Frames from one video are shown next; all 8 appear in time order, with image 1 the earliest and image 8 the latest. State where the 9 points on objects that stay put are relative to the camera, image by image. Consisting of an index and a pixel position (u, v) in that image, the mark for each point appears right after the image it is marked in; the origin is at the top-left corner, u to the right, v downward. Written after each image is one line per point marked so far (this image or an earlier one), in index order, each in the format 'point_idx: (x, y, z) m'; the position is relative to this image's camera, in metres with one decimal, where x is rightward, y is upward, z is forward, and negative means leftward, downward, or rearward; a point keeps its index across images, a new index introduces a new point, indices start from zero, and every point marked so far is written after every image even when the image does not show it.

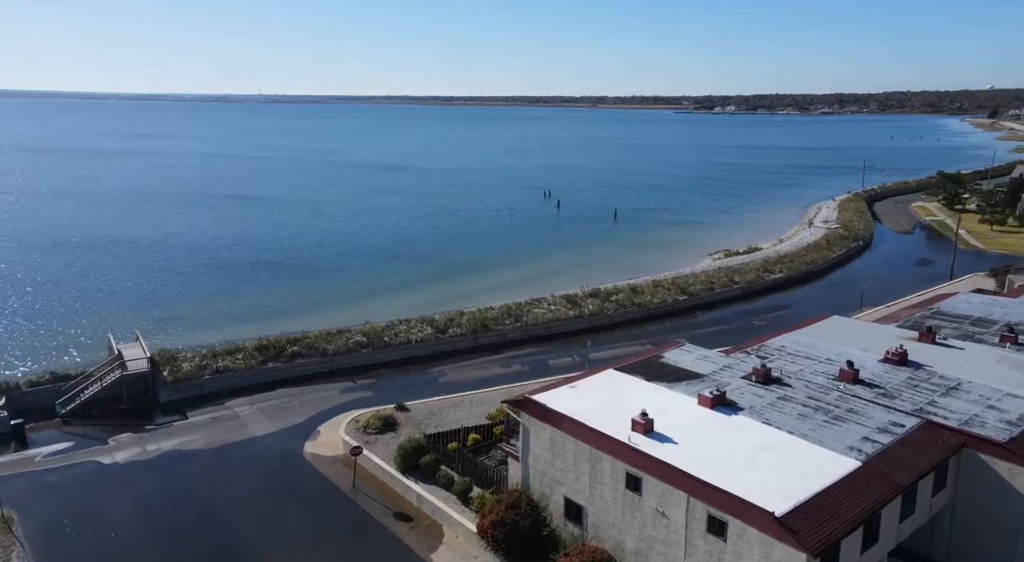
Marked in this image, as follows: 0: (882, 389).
0: (+7.1, -2.1, +14.6) m
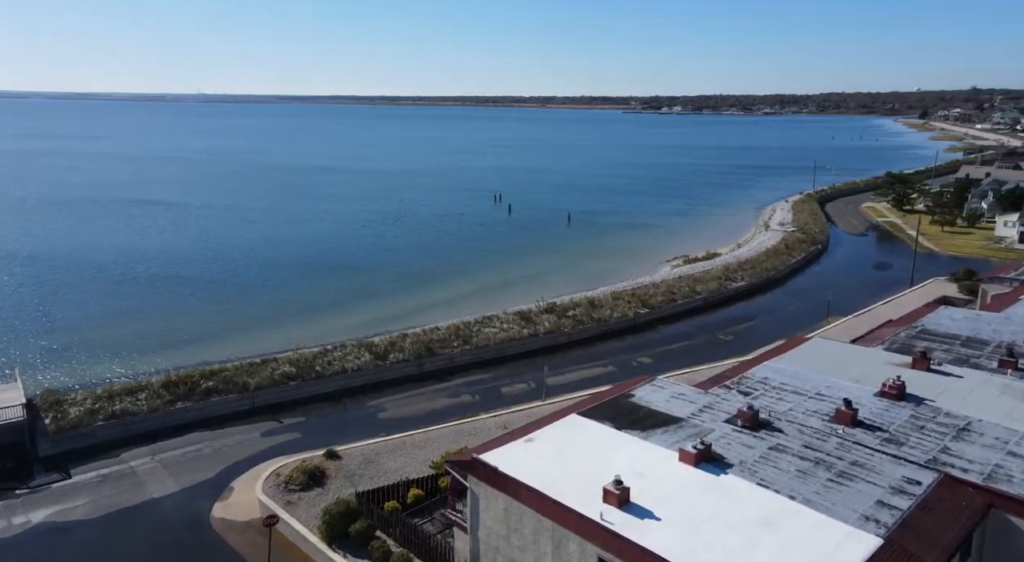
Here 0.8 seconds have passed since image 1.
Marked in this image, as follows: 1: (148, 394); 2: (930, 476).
0: (+6.2, -2.5, +12.7) m
1: (-8.4, -2.6, +17.6) m
2: (+6.2, -2.9, +11.2) m
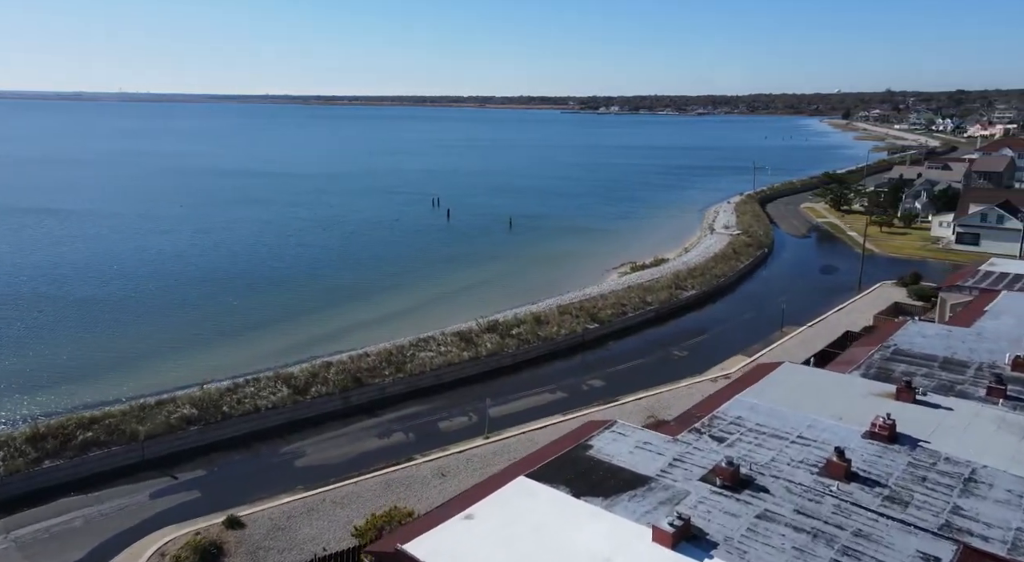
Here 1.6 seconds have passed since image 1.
0: (+5.3, -3.0, +10.8) m
1: (-9.6, -3.2, +14.6) m
2: (+5.4, -3.3, +9.4) m
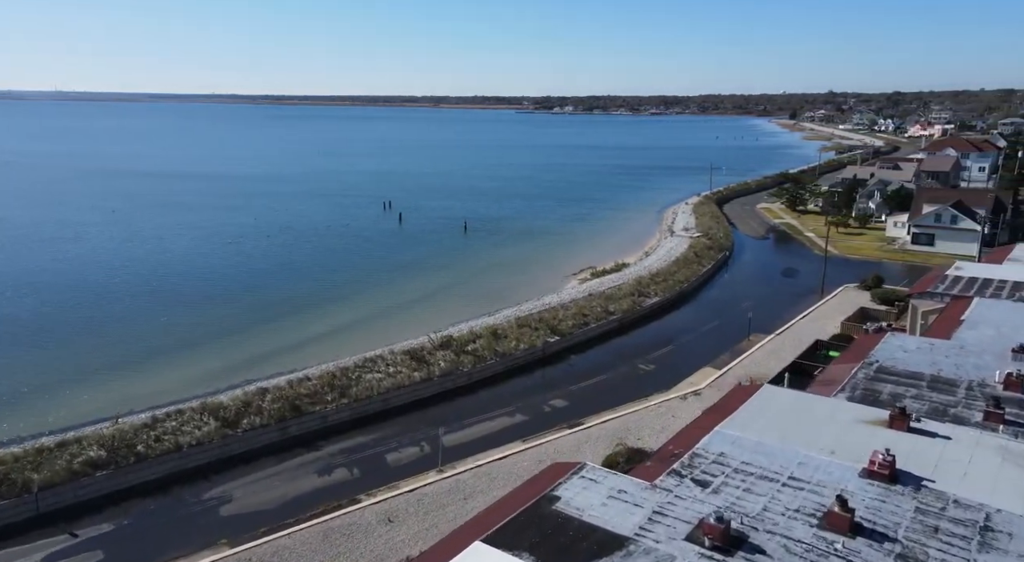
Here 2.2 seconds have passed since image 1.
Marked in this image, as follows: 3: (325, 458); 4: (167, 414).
0: (+4.8, -3.3, +9.5) m
1: (-10.3, -3.7, +12.4) m
2: (+4.9, -3.6, +8.0) m
3: (-4.1, -3.9, +16.8) m
4: (-7.7, -3.0, +17.0) m
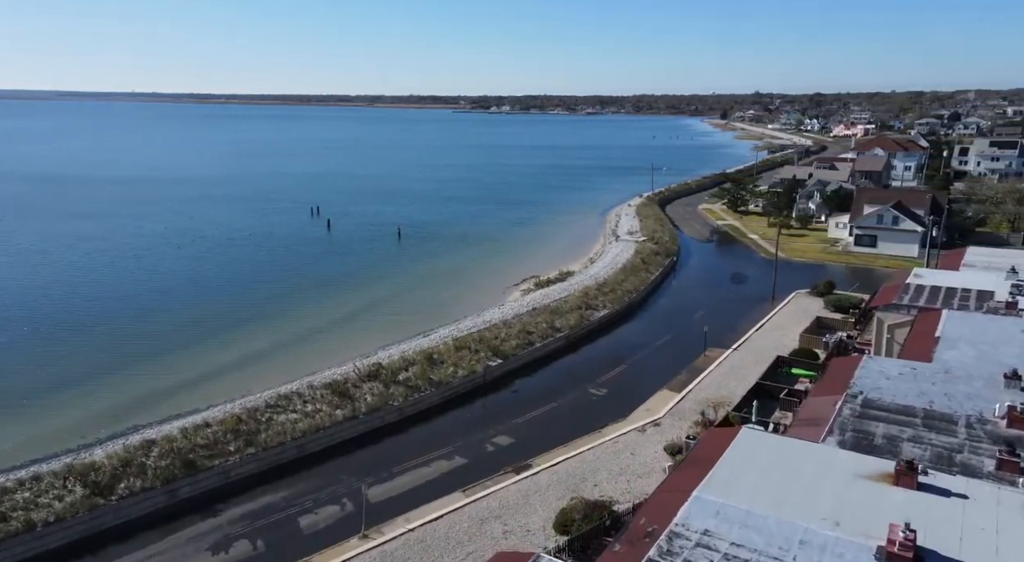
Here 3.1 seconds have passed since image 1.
0: (+4.1, -3.7, +7.3) m
1: (-11.1, -4.4, +9.0) m
2: (+4.4, -4.1, +5.9) m
3: (-5.3, -4.5, +13.9) m
4: (-8.9, -3.6, +13.9) m
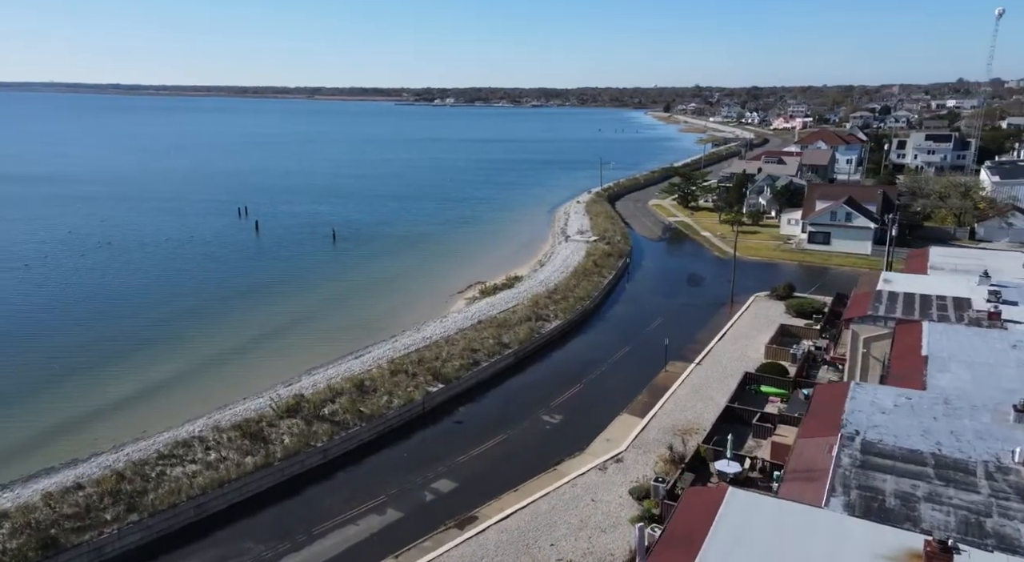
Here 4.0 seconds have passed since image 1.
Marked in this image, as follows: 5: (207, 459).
0: (+3.7, -4.2, +5.1) m
1: (-11.7, -5.1, +5.7) m
2: (+4.1, -4.5, +3.7) m
3: (-6.2, -5.0, +11.1) m
4: (-9.7, -4.2, +10.8) m
5: (-6.2, -3.5, +15.4) m
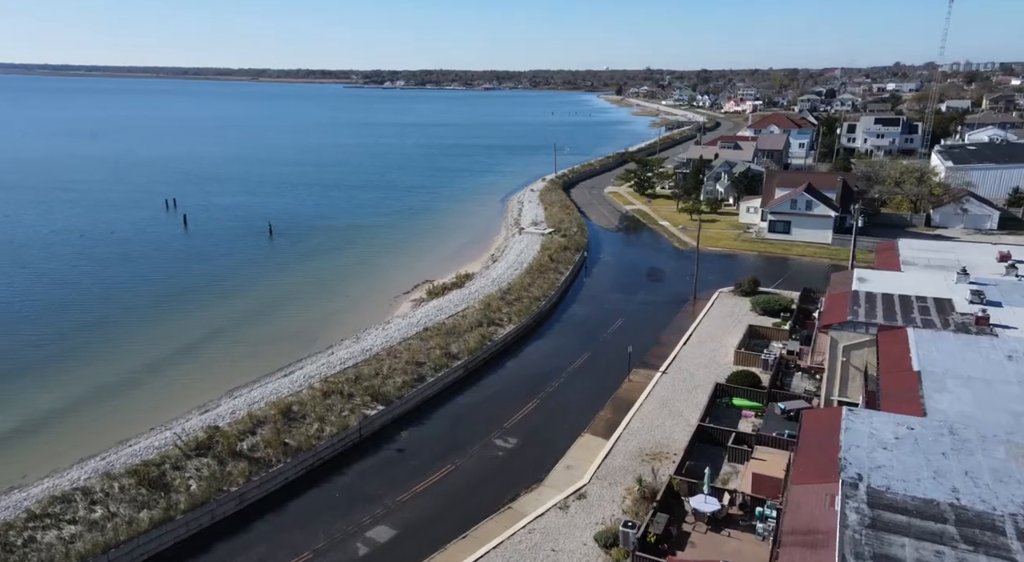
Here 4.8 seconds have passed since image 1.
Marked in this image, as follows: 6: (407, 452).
0: (+3.4, -4.7, +3.1) m
1: (-12.0, -5.7, +2.9) m
2: (+3.8, -5.0, +1.8) m
3: (-6.8, -5.5, +8.6) m
4: (-10.4, -4.7, +8.0) m
5: (-7.1, -3.9, +12.8) m
6: (-2.4, -3.8, +17.3) m
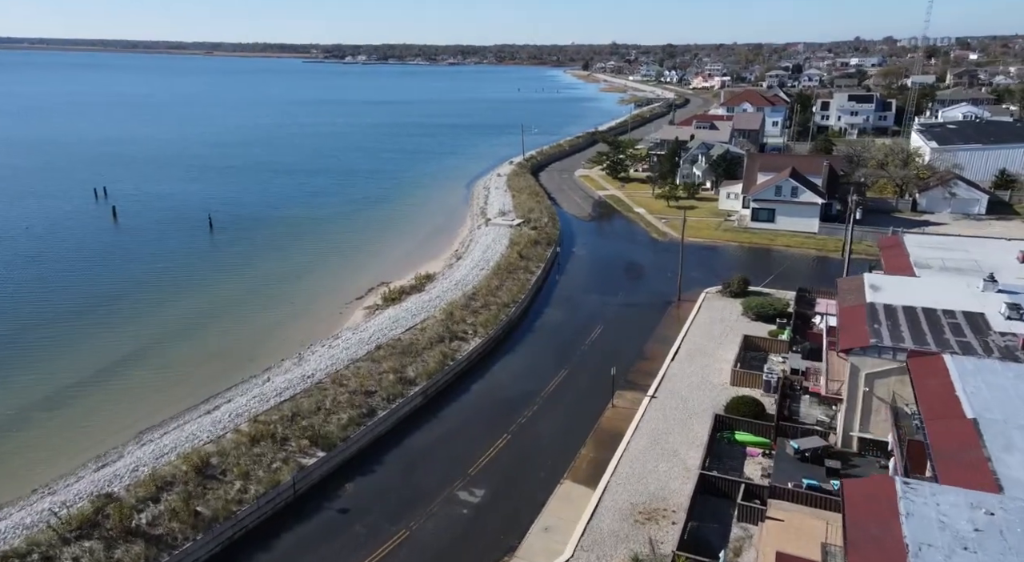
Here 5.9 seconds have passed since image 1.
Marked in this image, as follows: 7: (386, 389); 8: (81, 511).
0: (+3.4, -5.5, +0.3) m
1: (-12.0, -6.7, -0.5) m
2: (+3.9, -5.9, -1.0) m
3: (-7.0, -6.3, +5.3) m
4: (-10.6, -5.5, +4.6) m
5: (-7.5, -4.6, +9.5) m
6: (-3.0, -4.3, +14.1) m
7: (-3.0, -2.6, +17.9) m
8: (-7.1, -3.8, +12.4) m
